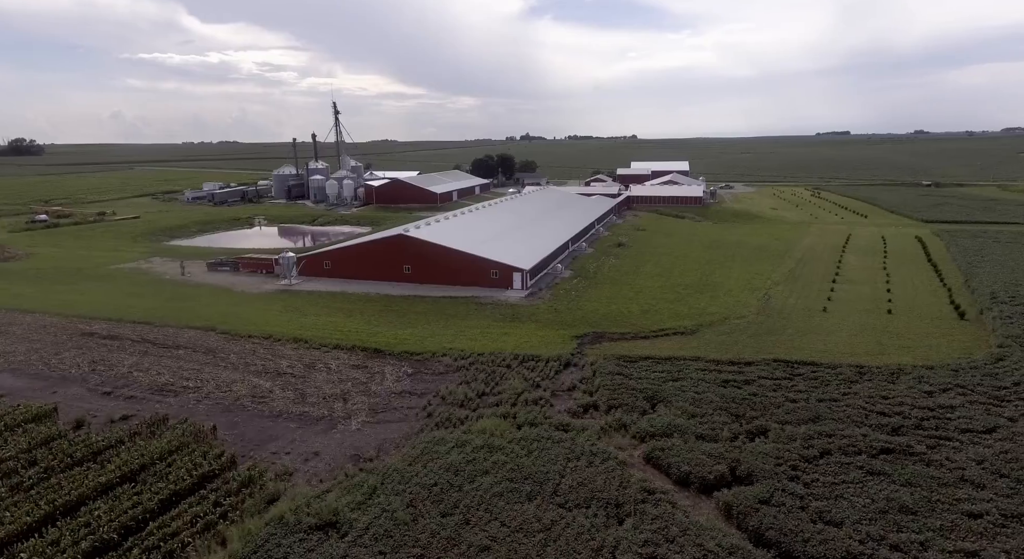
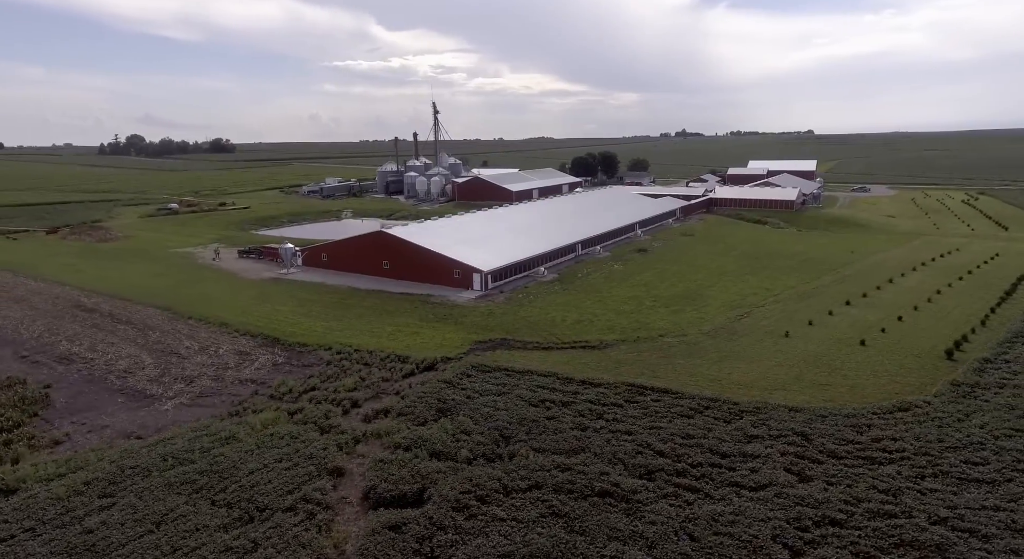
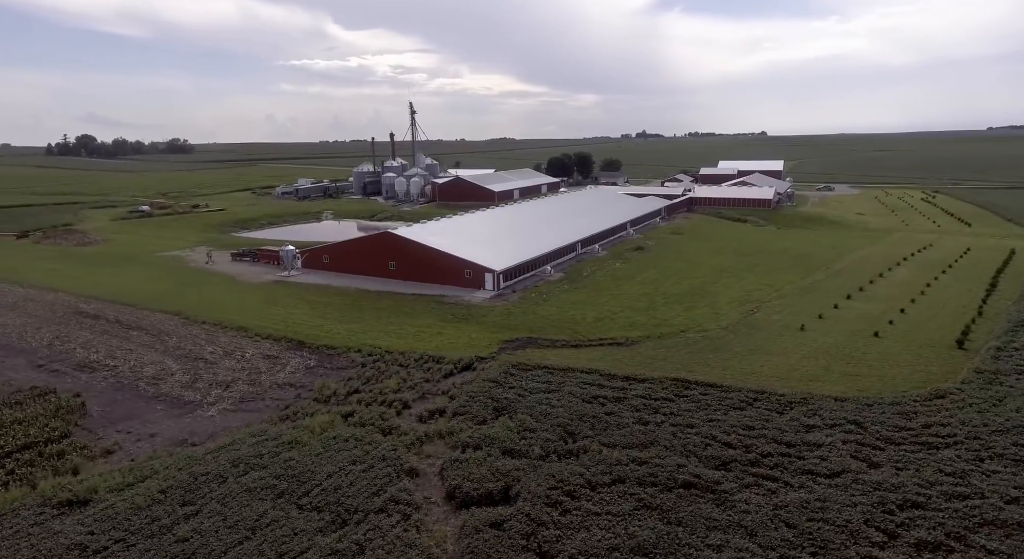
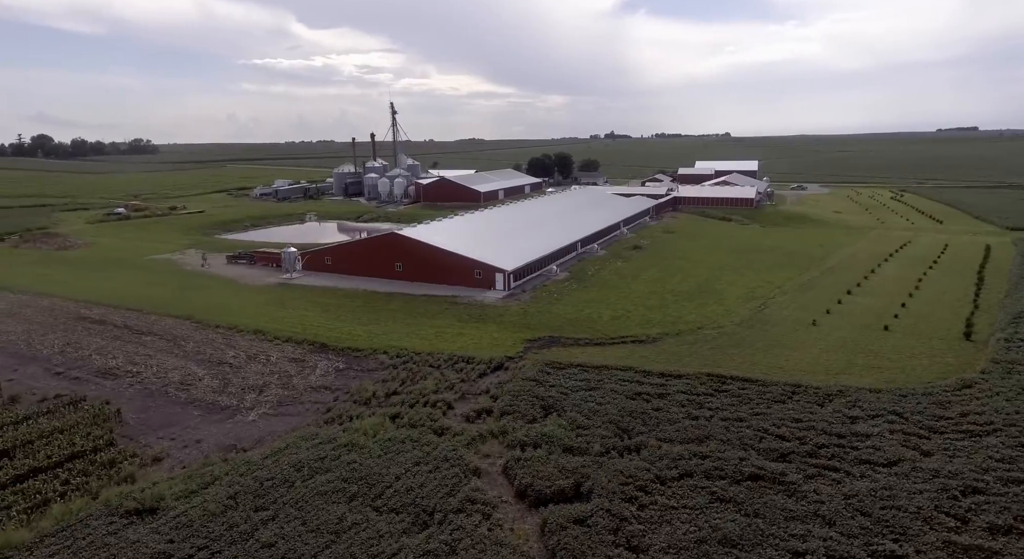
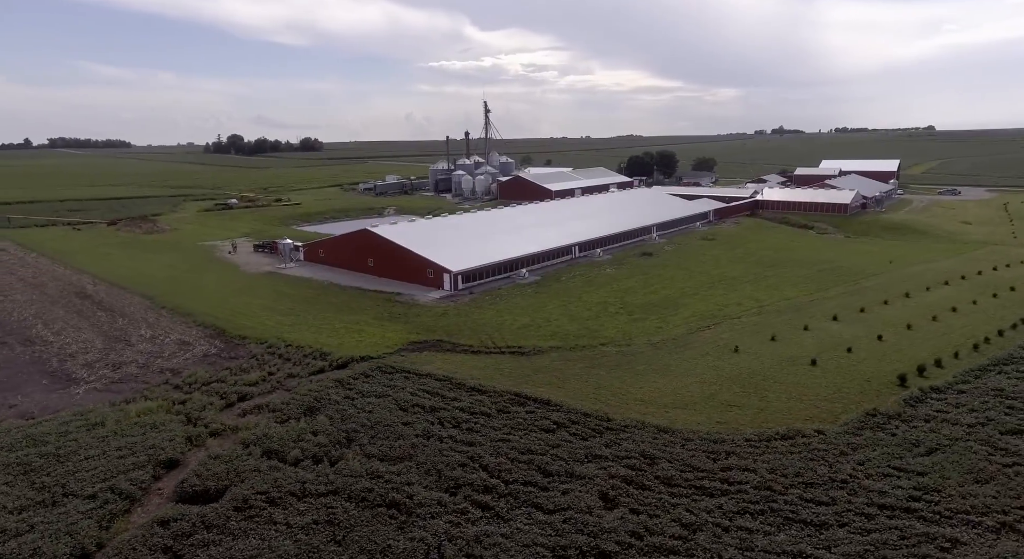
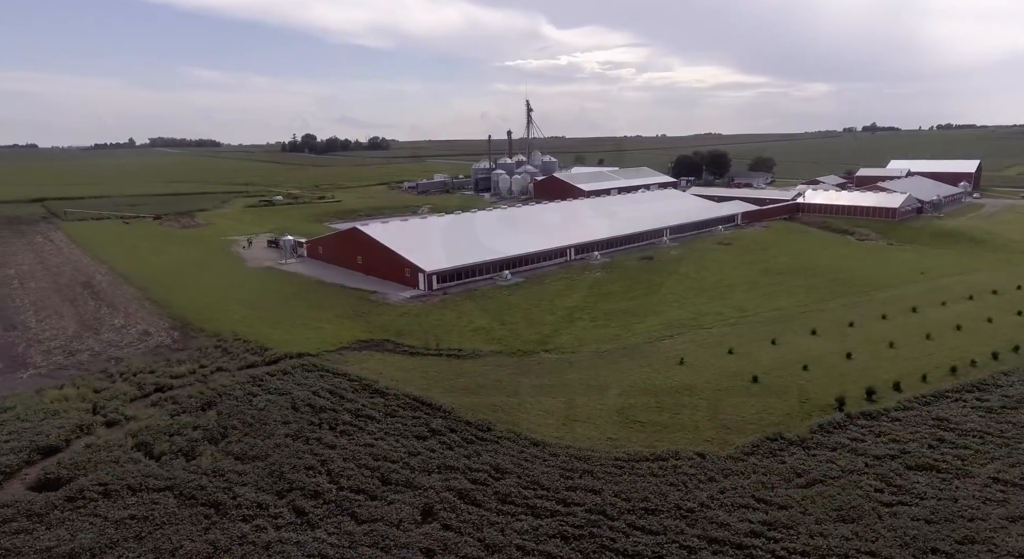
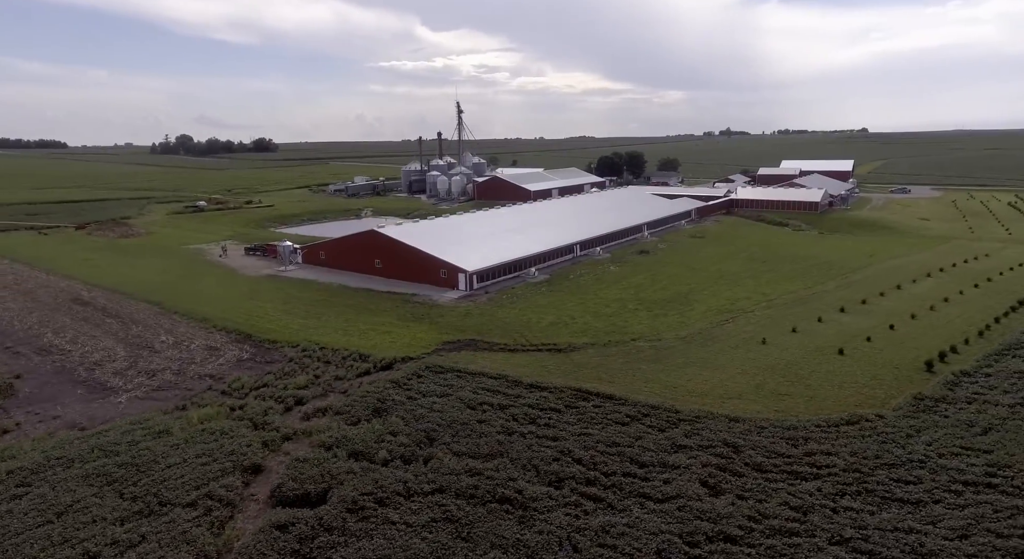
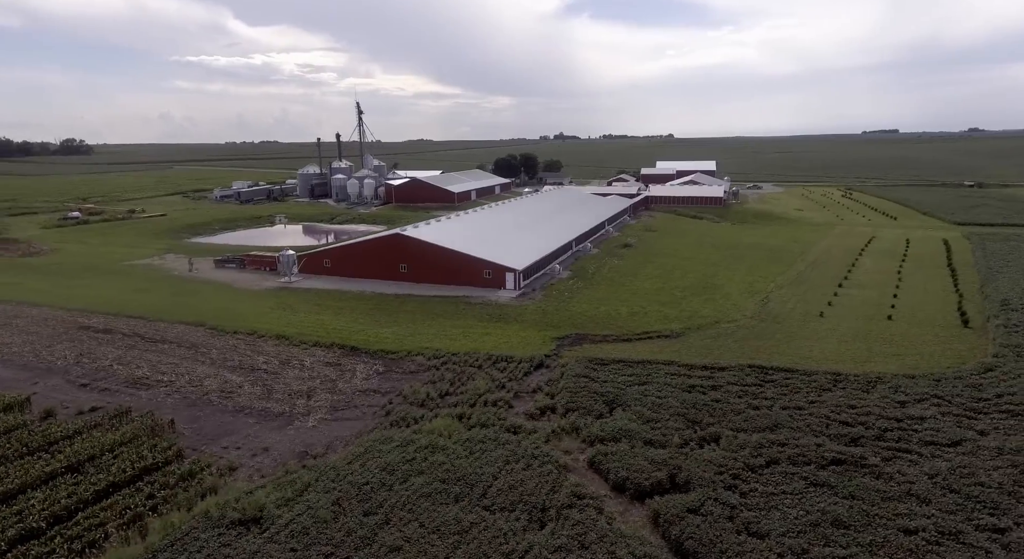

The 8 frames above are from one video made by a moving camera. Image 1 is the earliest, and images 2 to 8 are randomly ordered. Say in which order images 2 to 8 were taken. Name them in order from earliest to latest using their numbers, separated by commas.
8, 4, 3, 2, 7, 5, 6
